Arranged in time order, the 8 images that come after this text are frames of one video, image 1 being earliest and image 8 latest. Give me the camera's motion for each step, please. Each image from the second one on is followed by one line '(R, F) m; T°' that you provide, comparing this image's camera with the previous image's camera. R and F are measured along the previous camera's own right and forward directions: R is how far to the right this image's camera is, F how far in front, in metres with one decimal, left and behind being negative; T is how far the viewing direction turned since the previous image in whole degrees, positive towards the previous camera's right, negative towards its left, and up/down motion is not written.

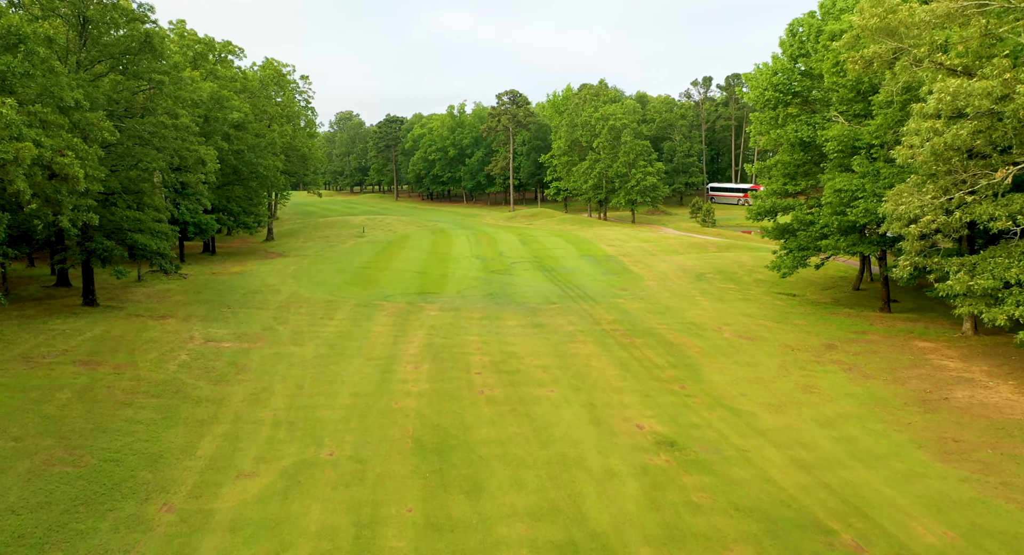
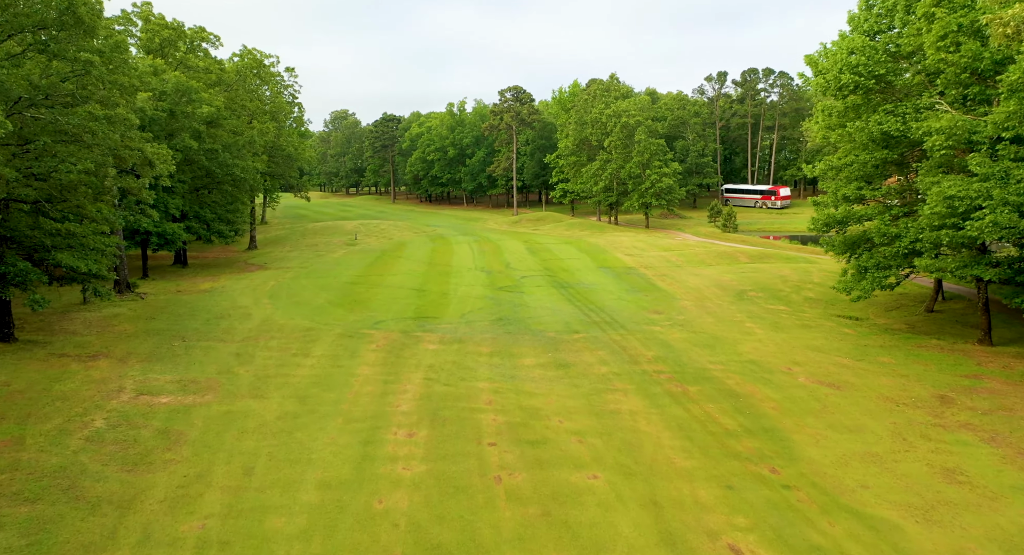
(-0.4, +4.0) m; 0°
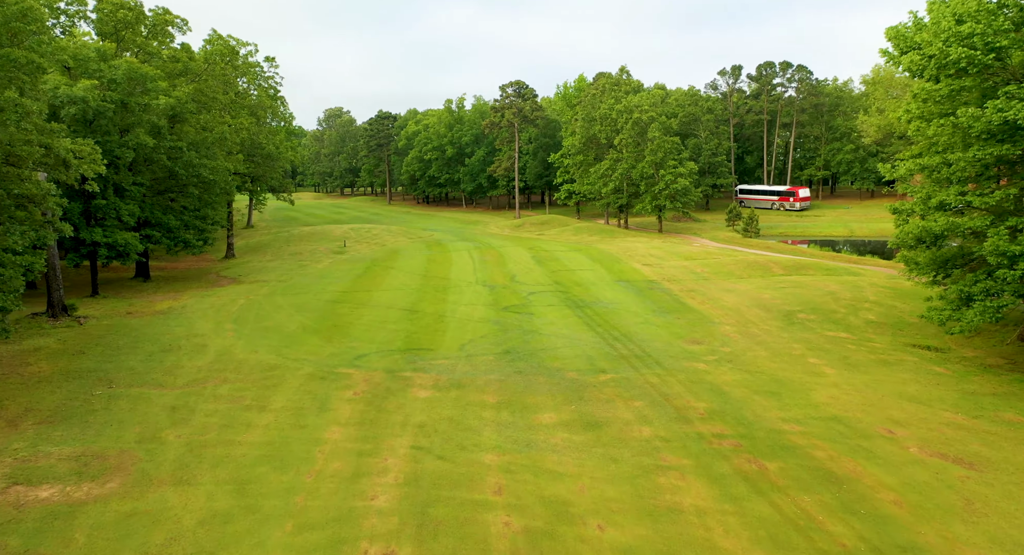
(-0.3, +3.8) m; 0°
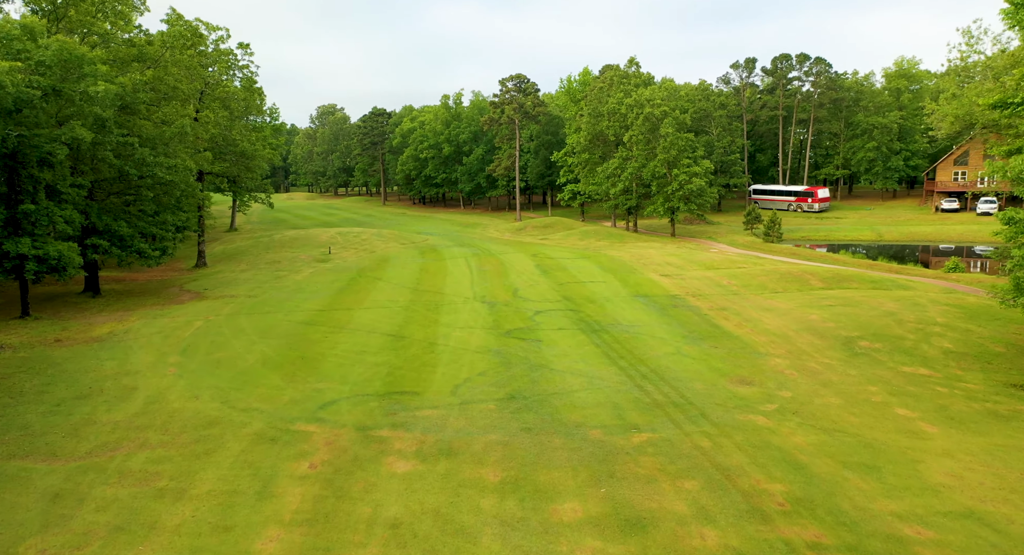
(-0.1, +3.7) m; 0°
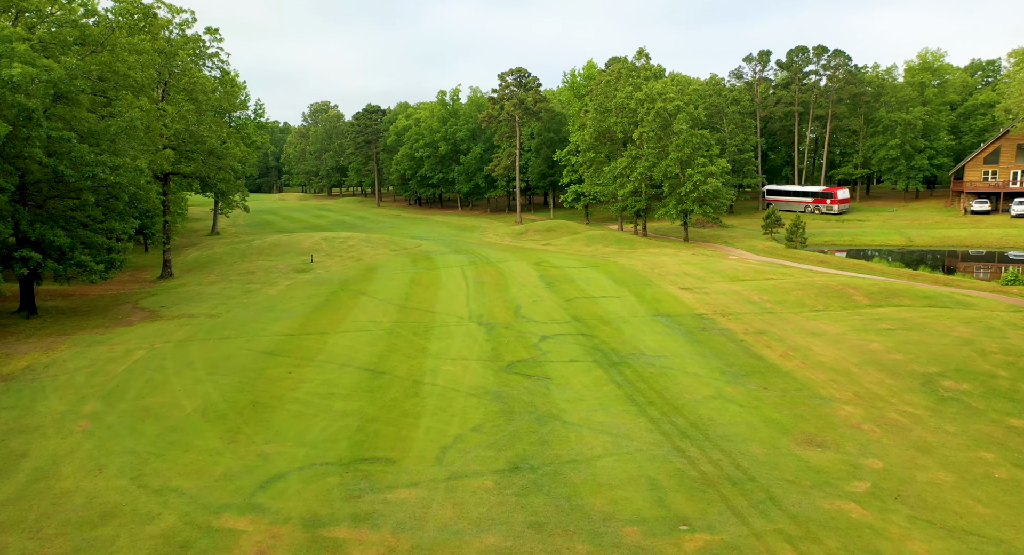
(-0.1, +3.5) m; 0°
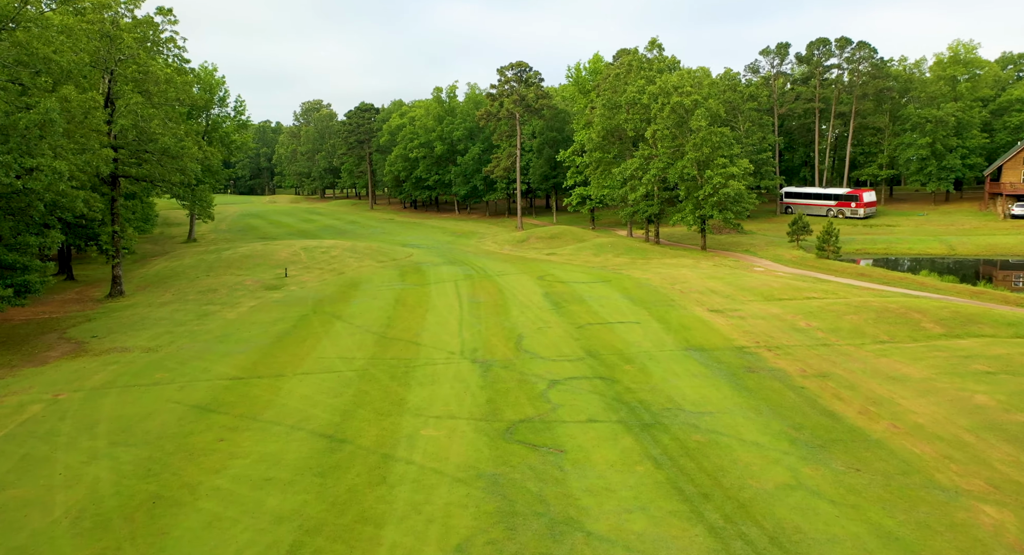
(0.0, +4.0) m; 0°
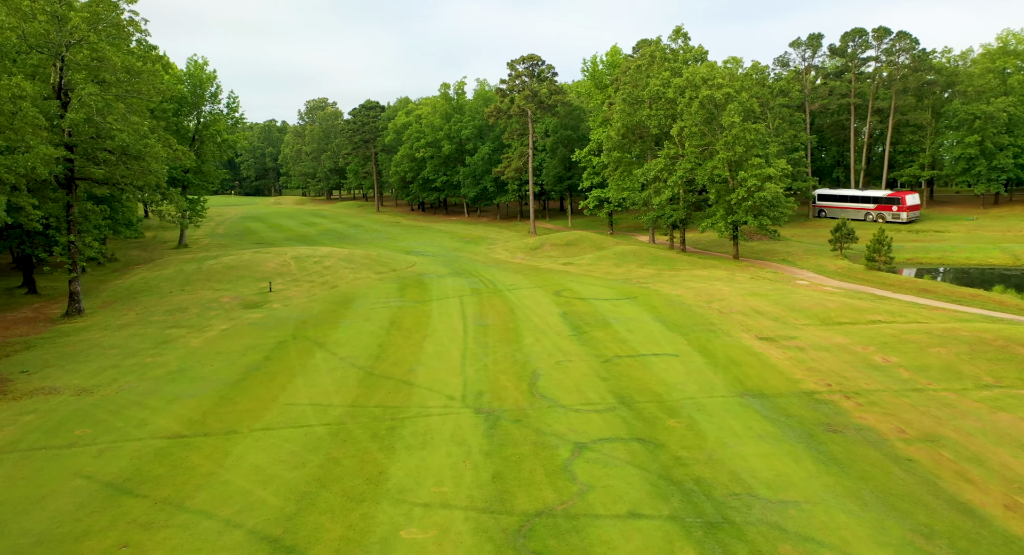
(0.0, +3.6) m; -1°
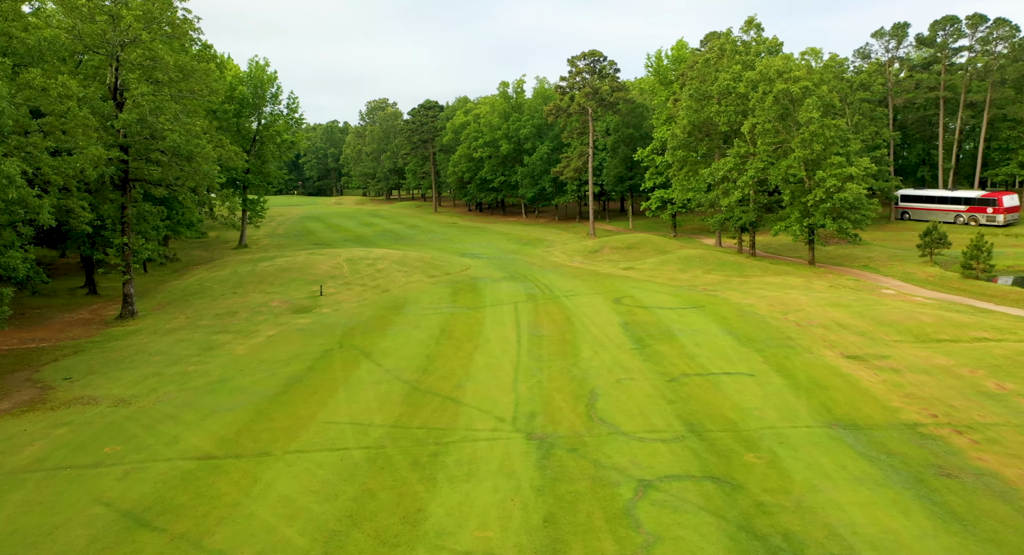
(0.0, +1.4) m; -5°
